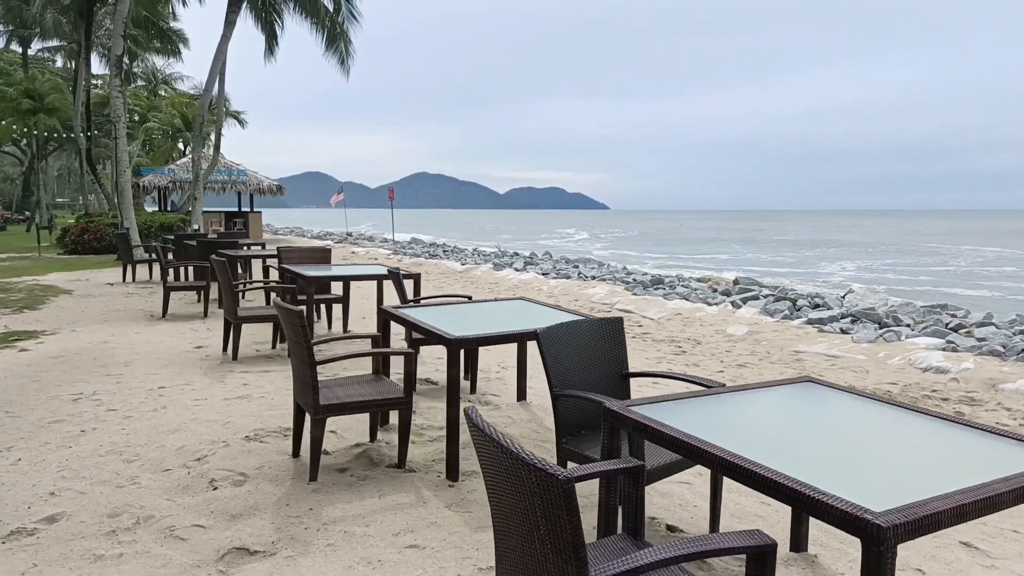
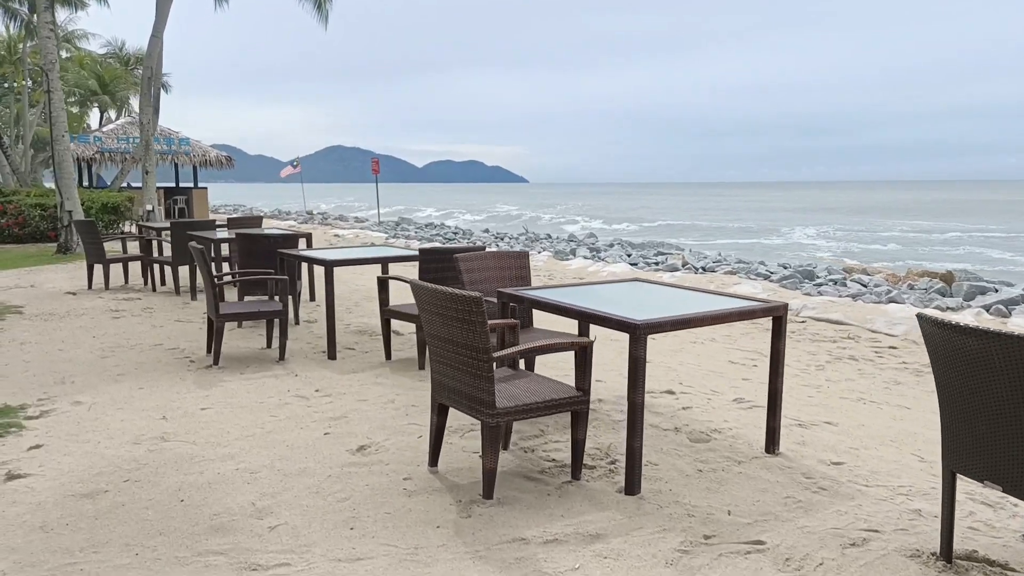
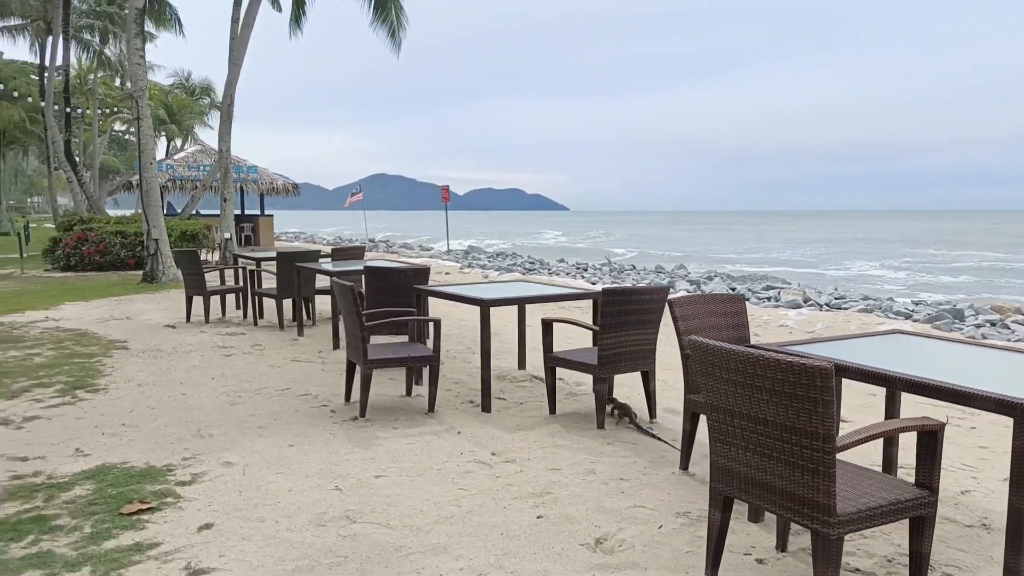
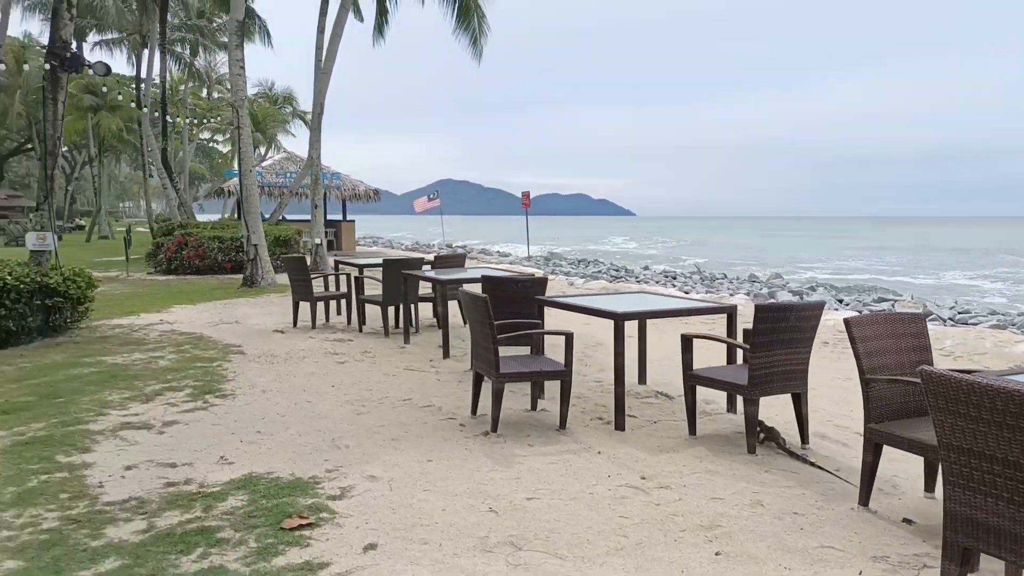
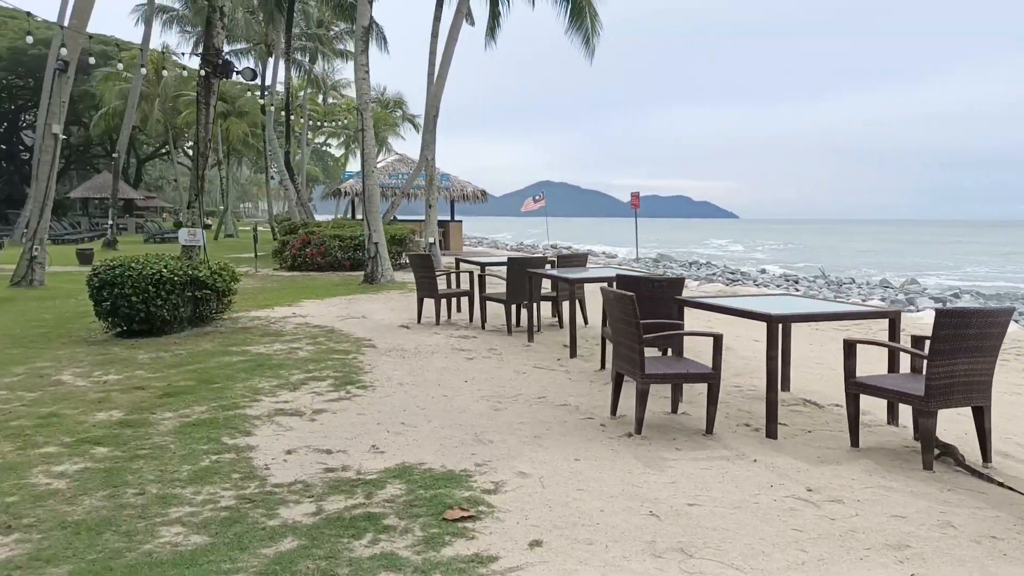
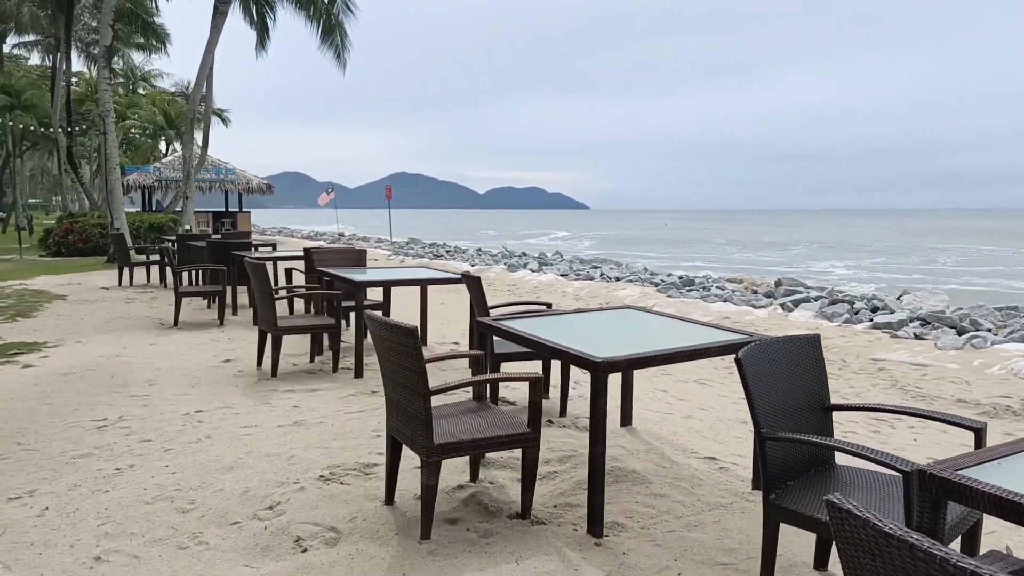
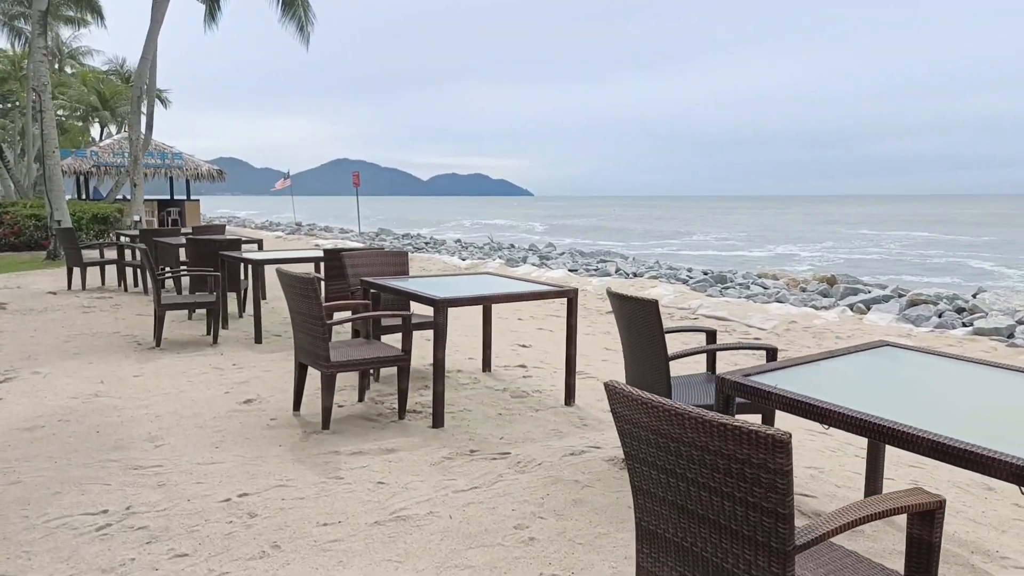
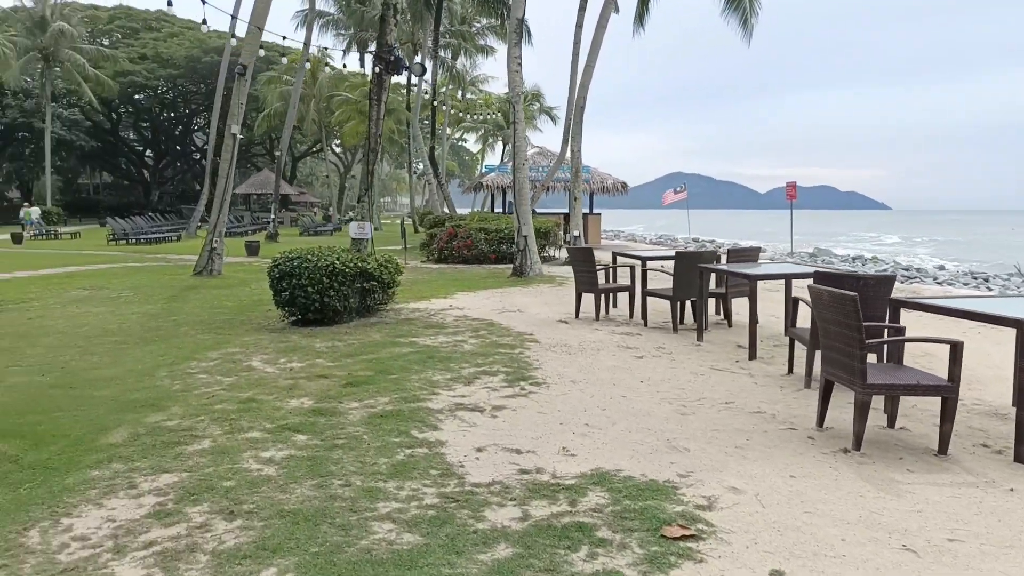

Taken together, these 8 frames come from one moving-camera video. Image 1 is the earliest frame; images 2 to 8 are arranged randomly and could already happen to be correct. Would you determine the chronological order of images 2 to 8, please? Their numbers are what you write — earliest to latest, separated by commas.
6, 7, 2, 3, 4, 5, 8
